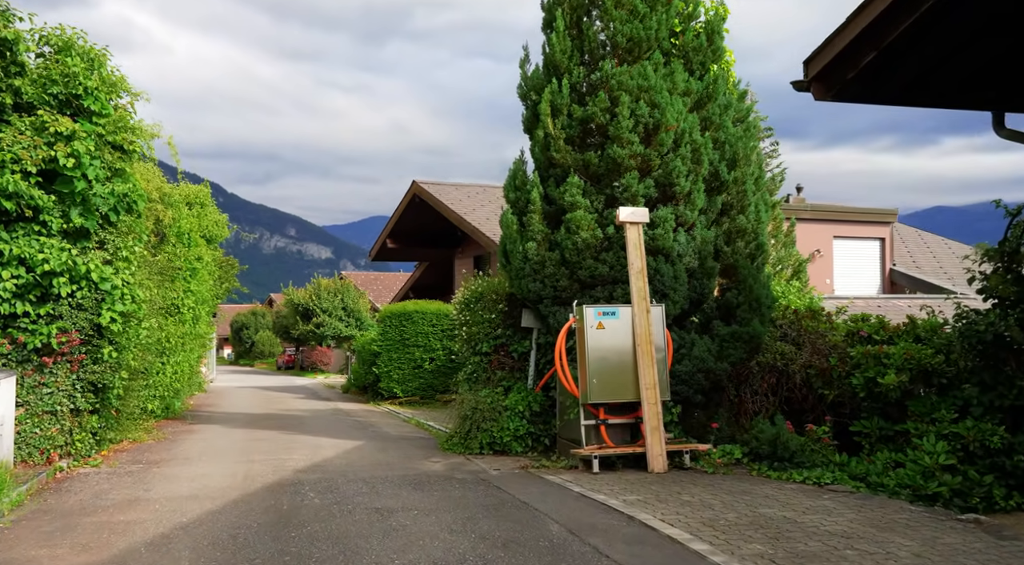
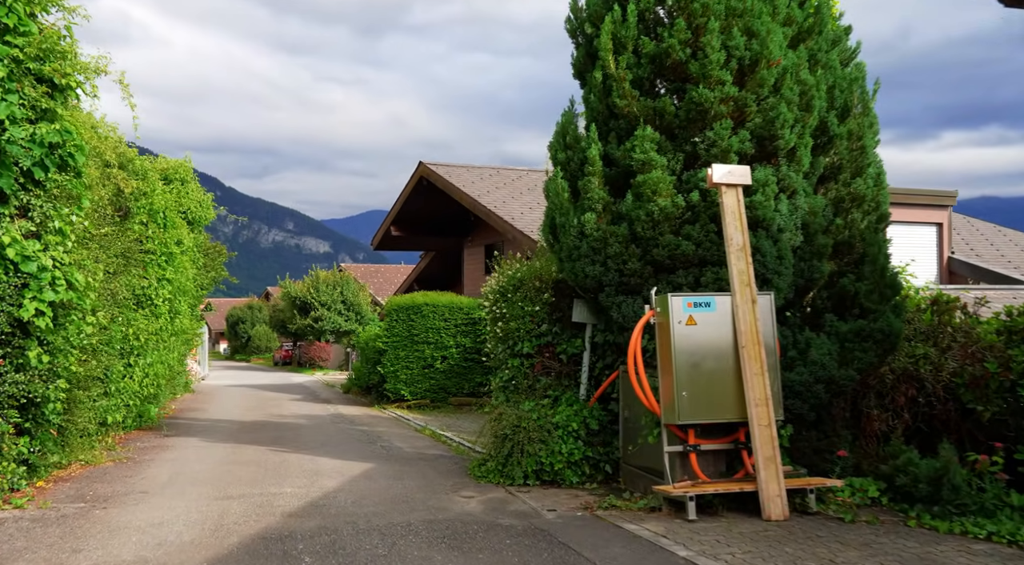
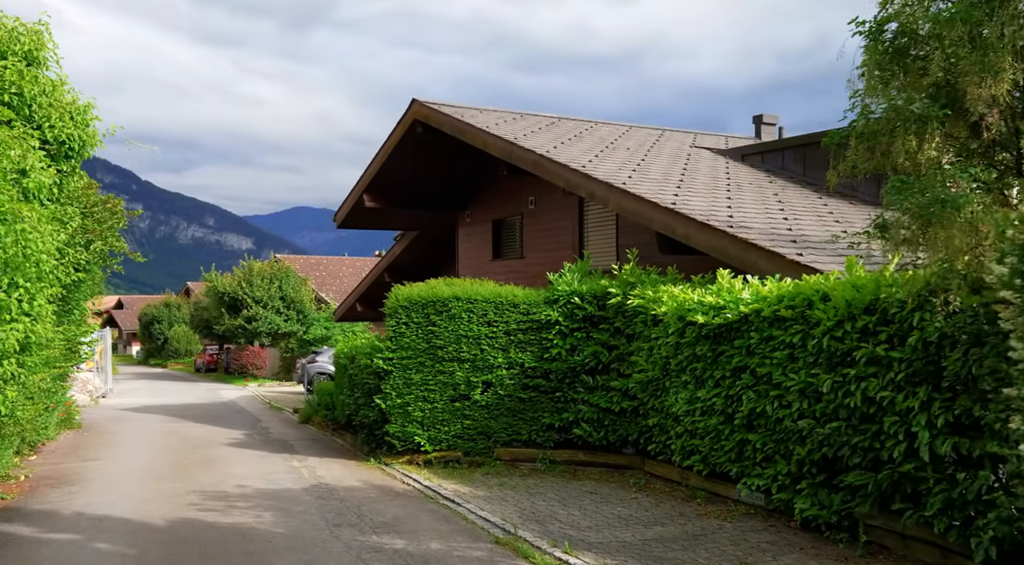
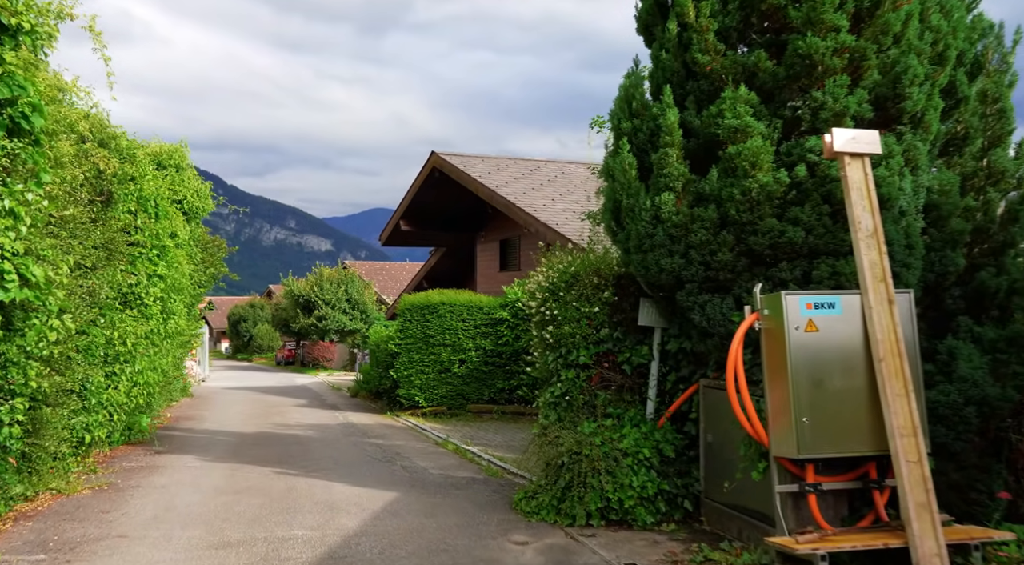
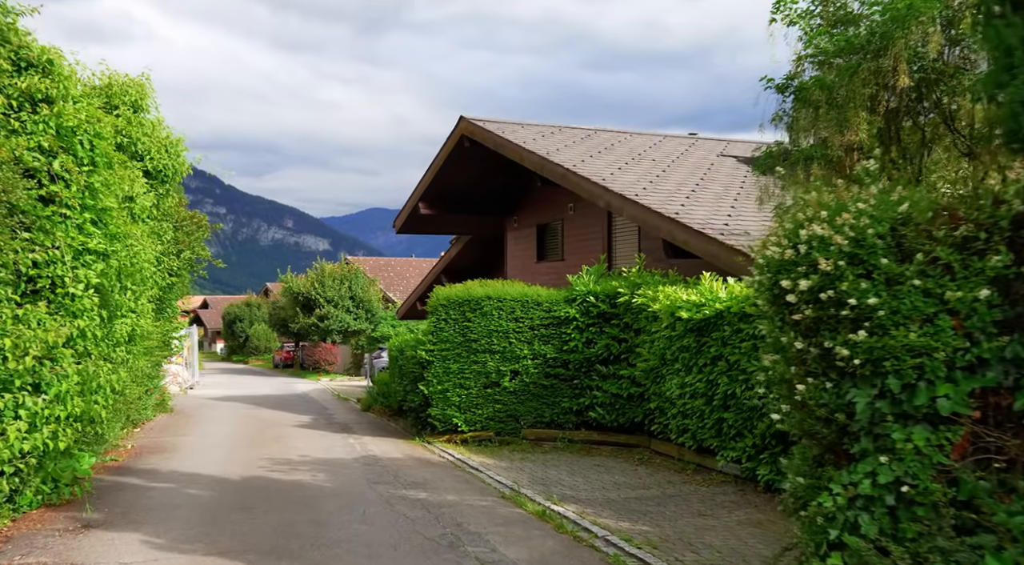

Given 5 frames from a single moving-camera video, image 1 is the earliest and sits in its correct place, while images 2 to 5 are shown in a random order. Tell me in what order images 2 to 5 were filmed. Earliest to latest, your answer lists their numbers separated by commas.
2, 4, 5, 3
